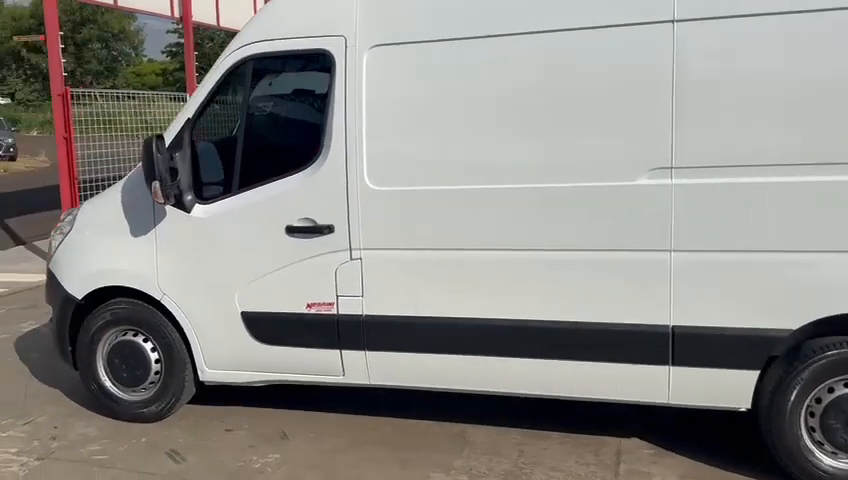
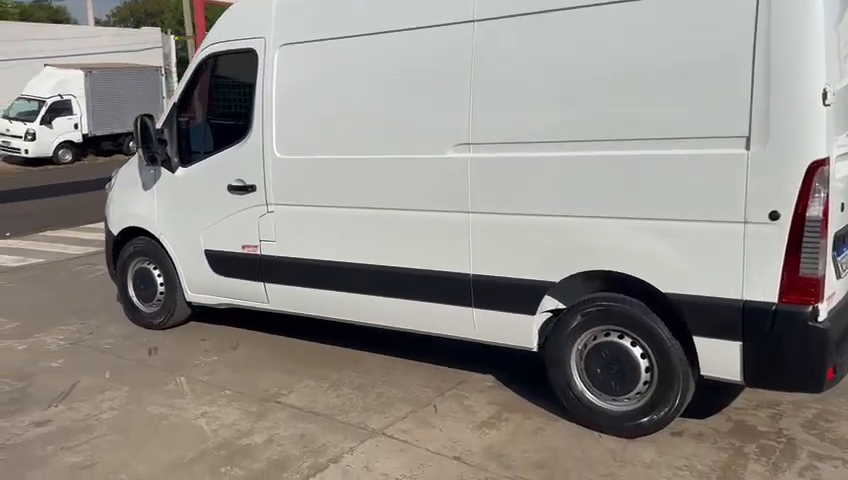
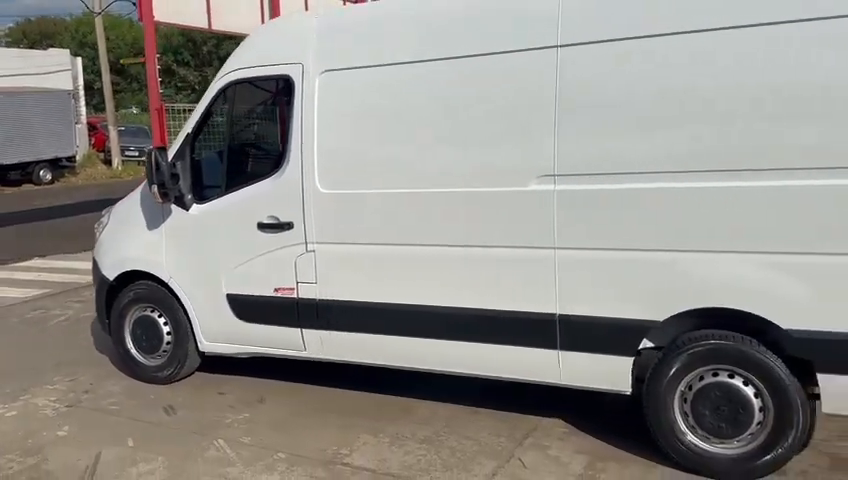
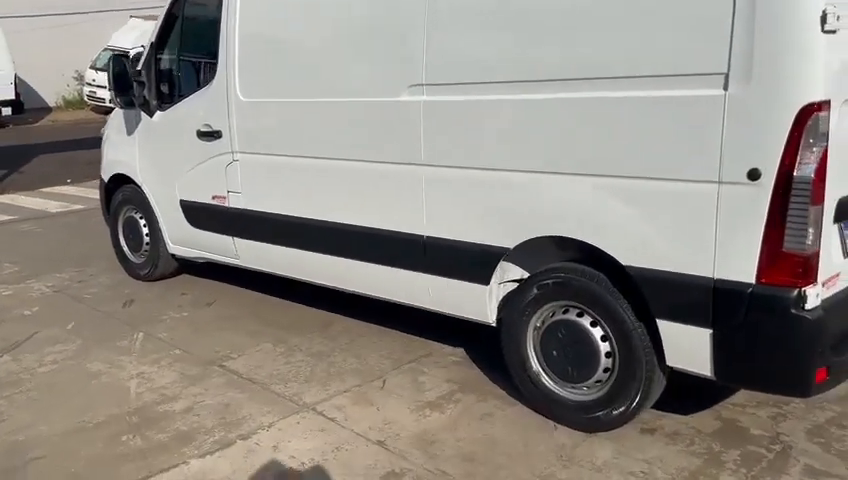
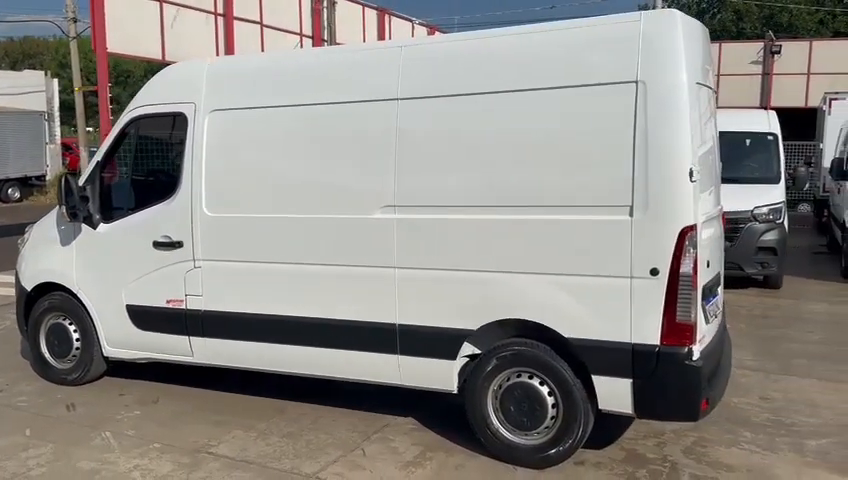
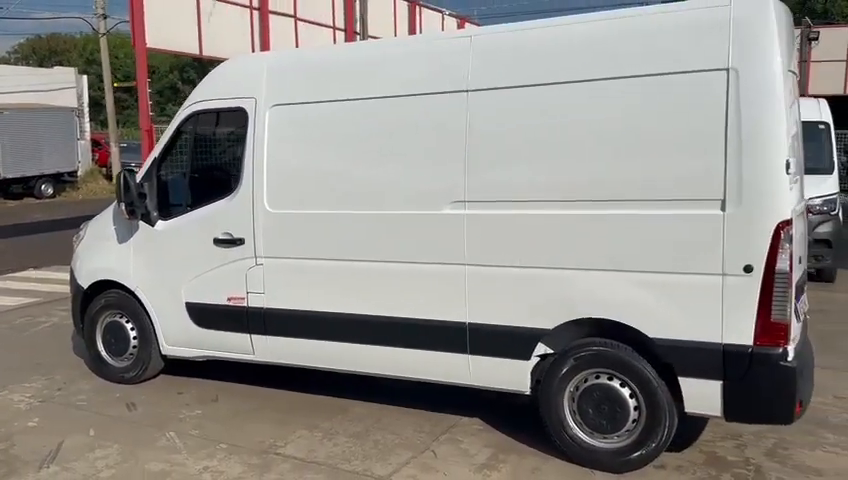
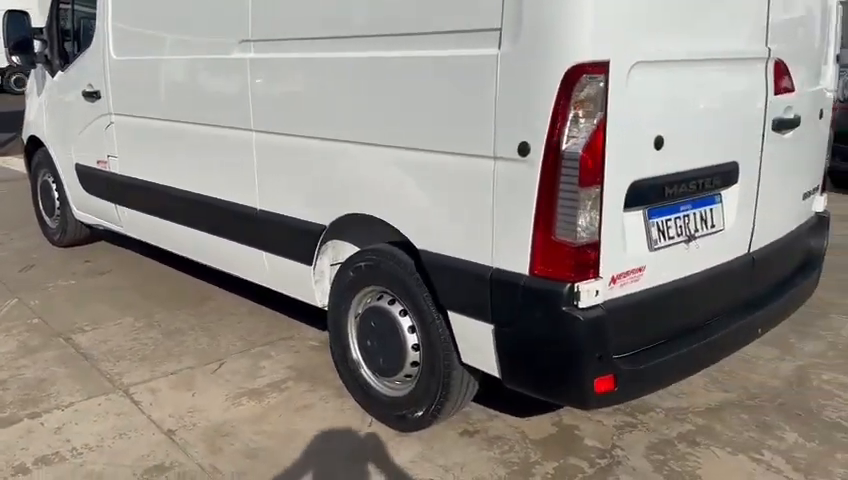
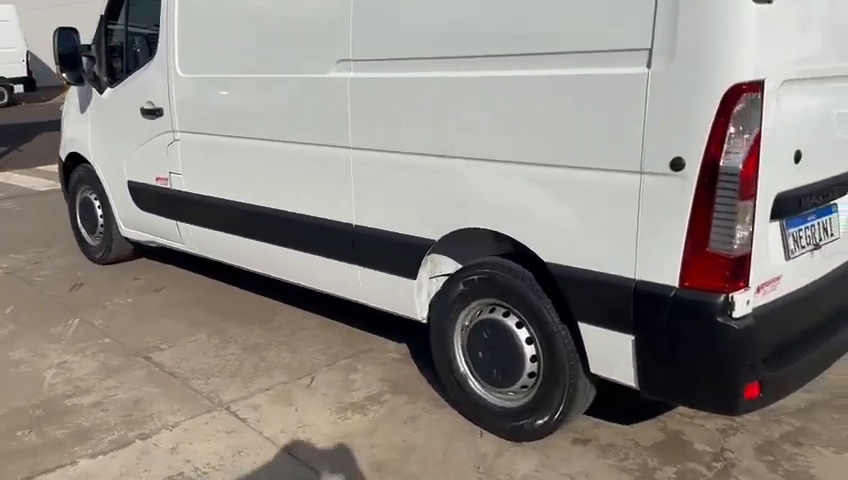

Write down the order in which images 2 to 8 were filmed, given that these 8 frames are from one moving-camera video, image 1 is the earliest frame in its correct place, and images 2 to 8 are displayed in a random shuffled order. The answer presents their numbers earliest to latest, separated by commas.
3, 6, 5, 2, 4, 8, 7
